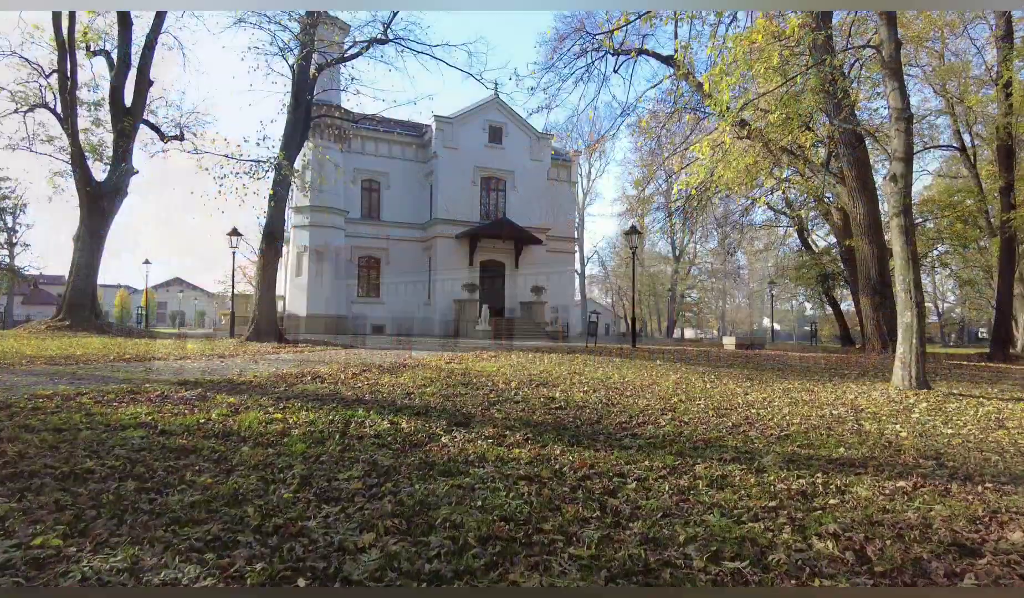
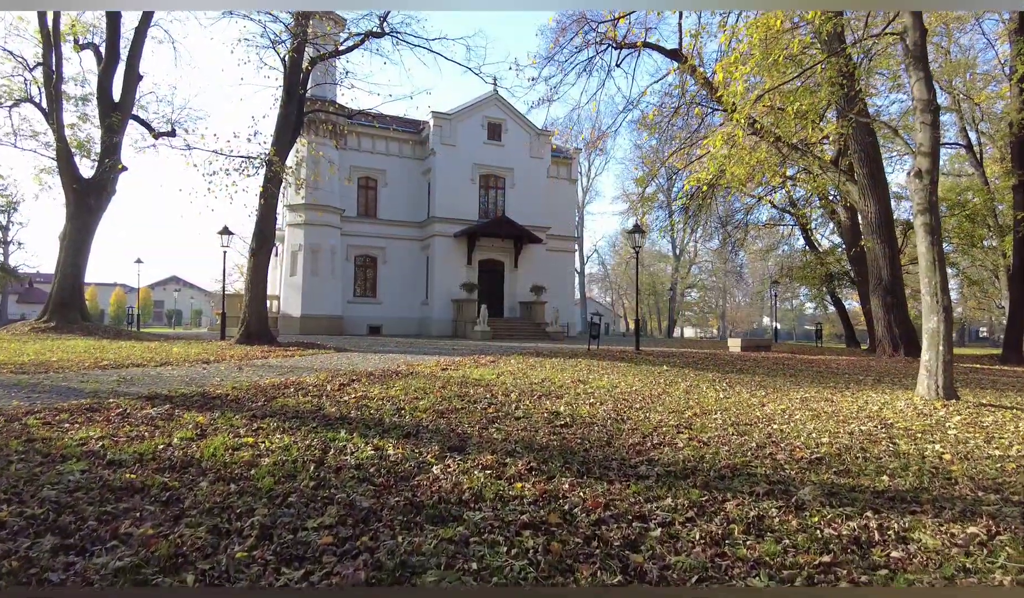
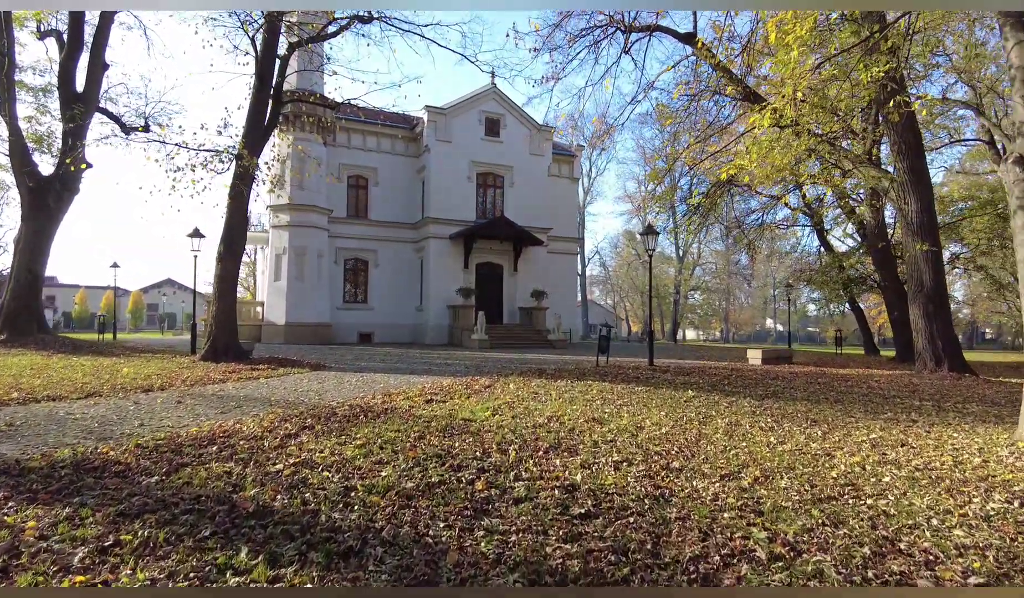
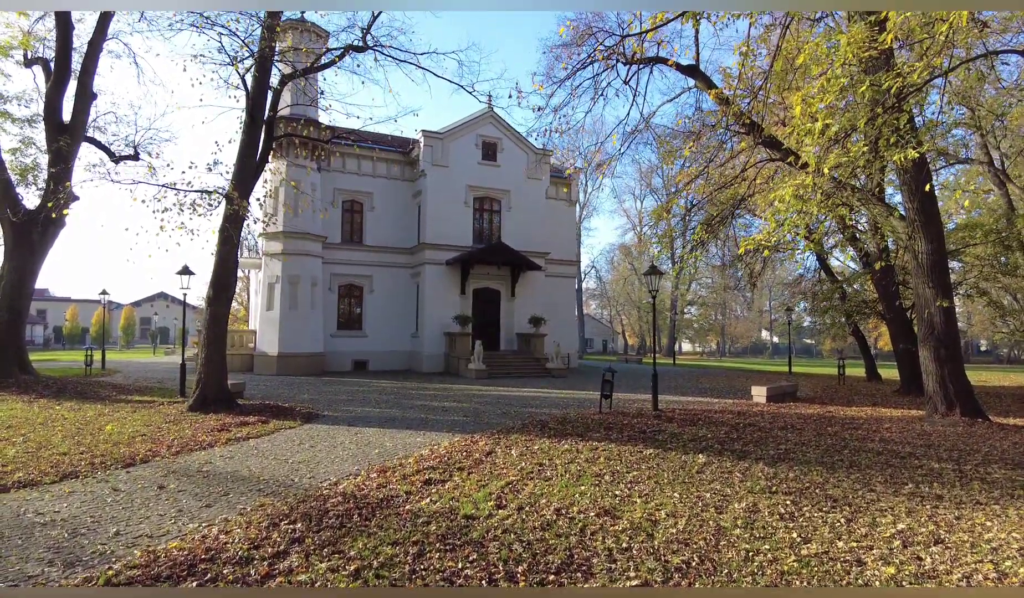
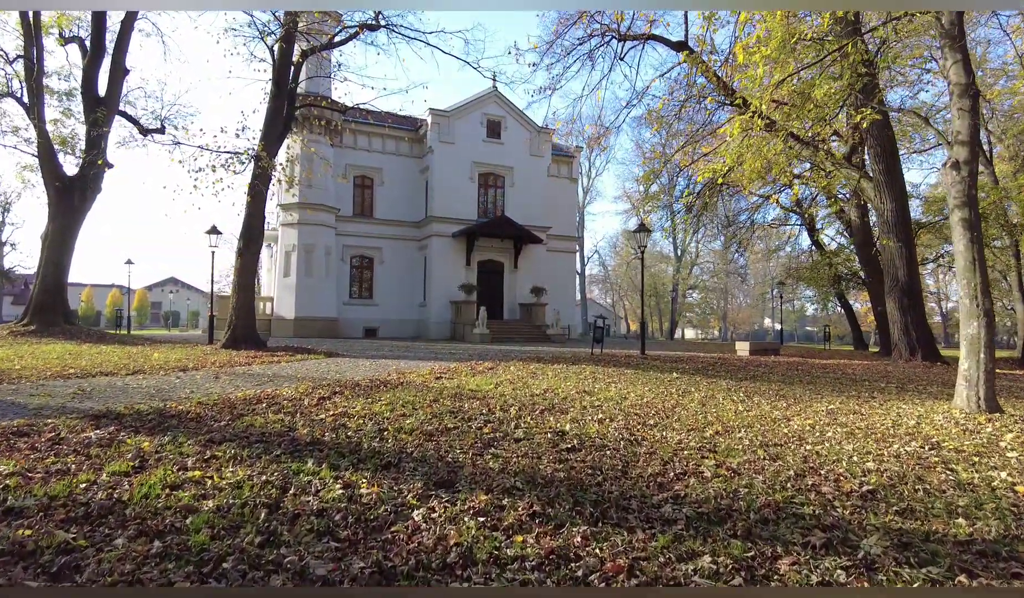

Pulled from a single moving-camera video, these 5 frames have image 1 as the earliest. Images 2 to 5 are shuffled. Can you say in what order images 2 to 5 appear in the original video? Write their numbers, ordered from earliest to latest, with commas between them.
2, 5, 3, 4
